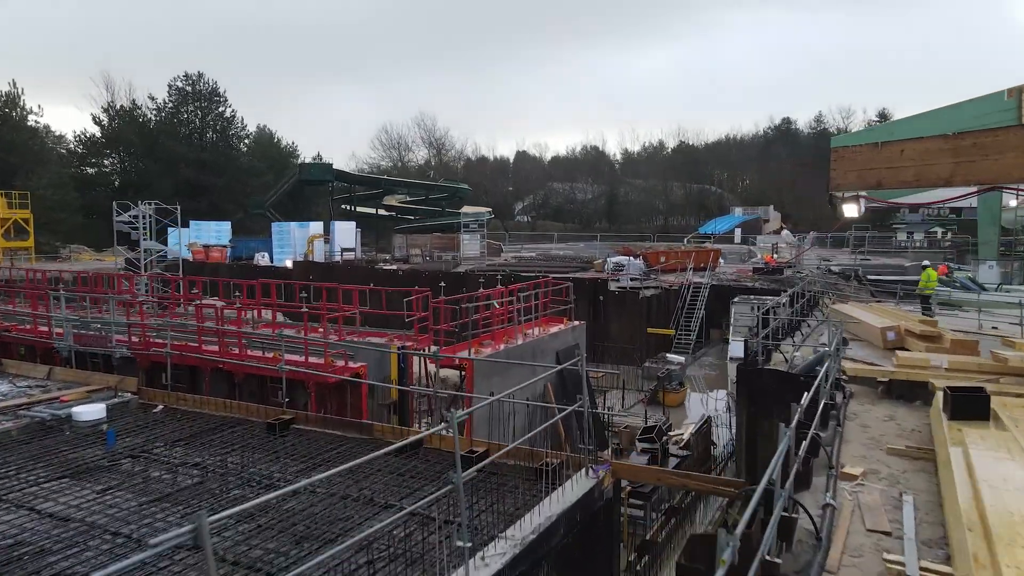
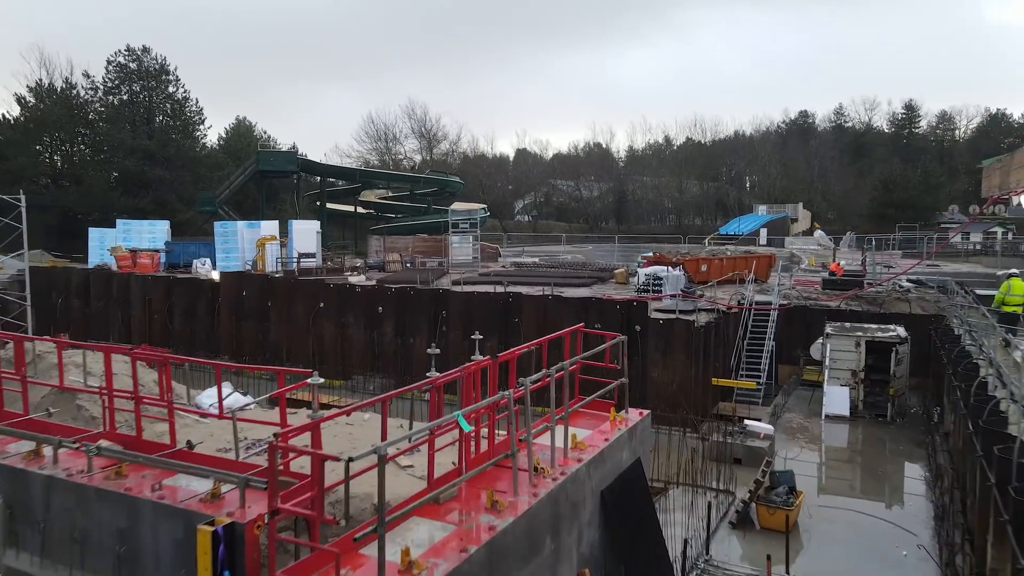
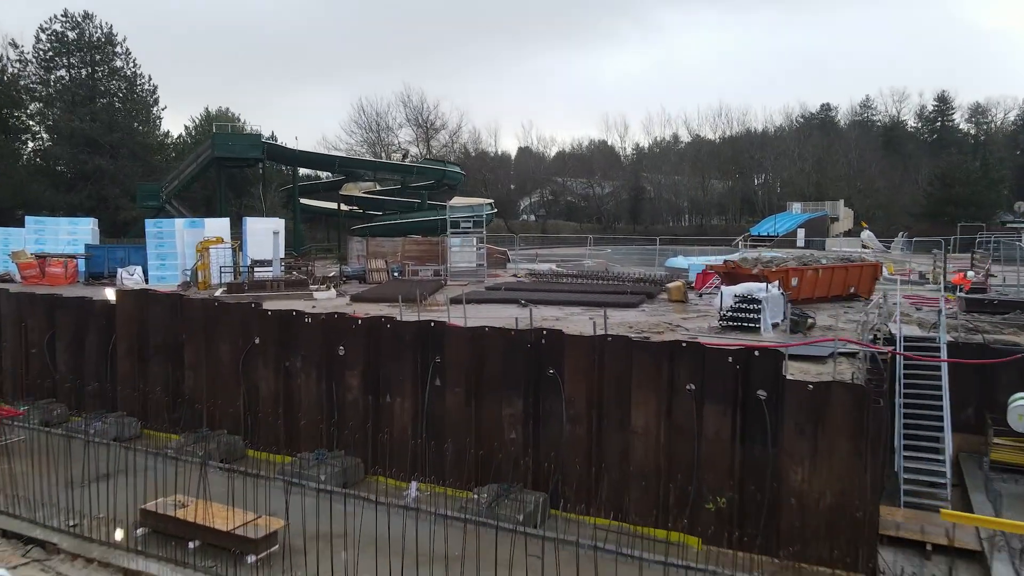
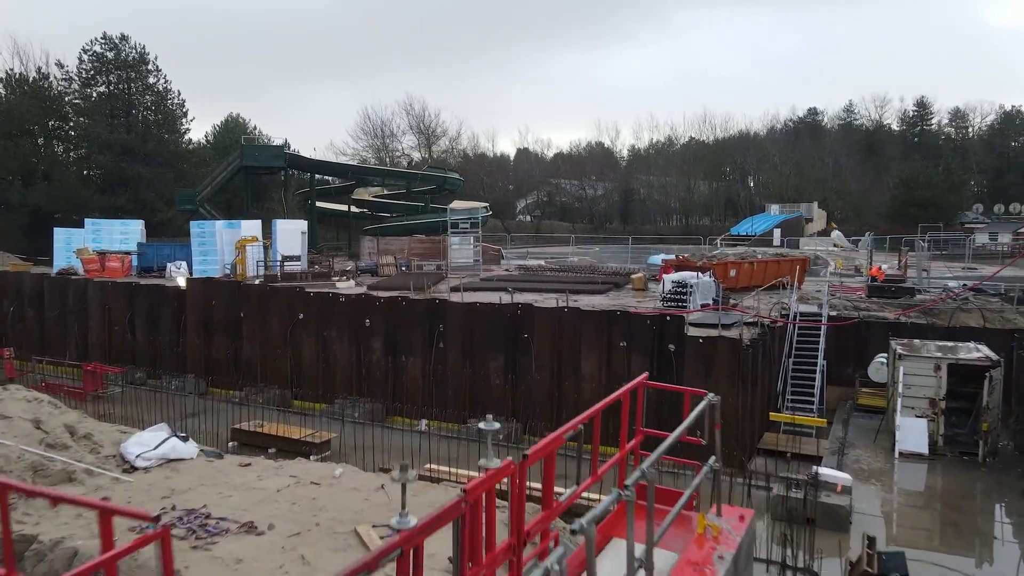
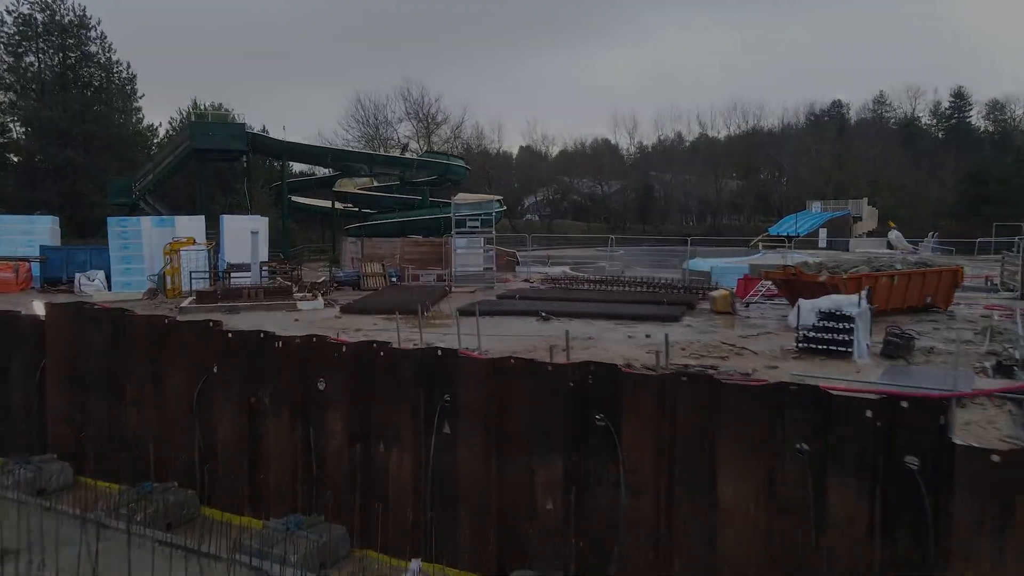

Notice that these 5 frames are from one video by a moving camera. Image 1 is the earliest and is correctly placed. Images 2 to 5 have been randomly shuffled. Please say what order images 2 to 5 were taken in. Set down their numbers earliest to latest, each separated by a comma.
2, 4, 3, 5
